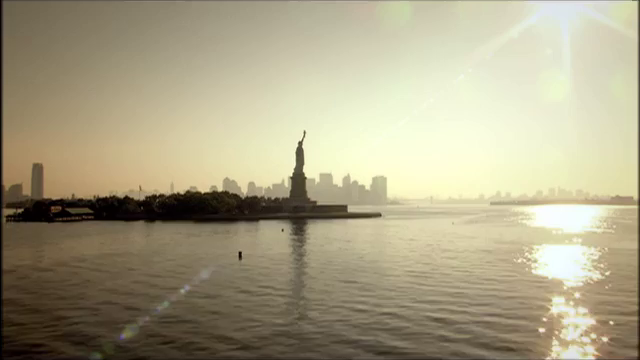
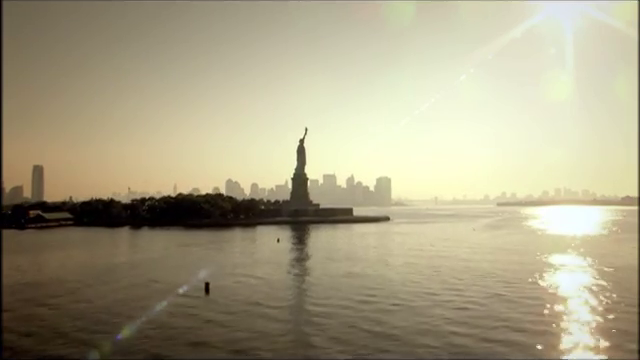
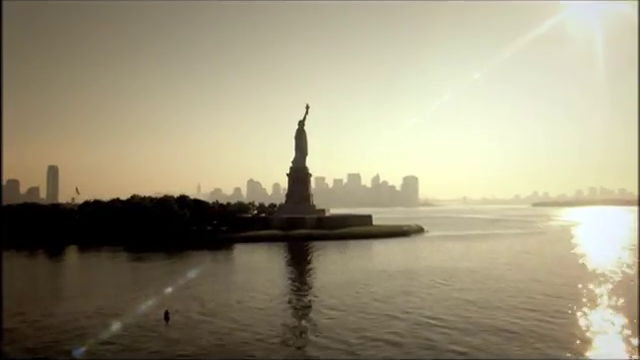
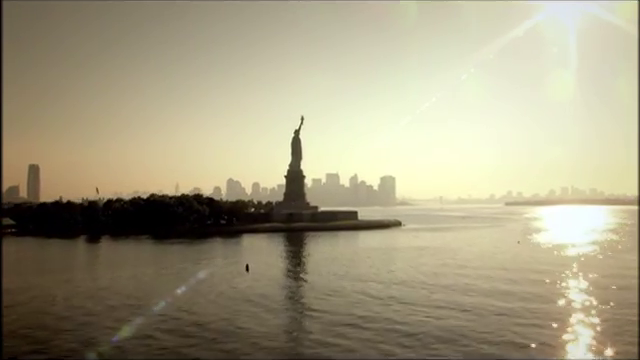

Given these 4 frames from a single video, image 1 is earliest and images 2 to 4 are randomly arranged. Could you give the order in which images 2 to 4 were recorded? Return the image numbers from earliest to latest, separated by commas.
2, 4, 3
